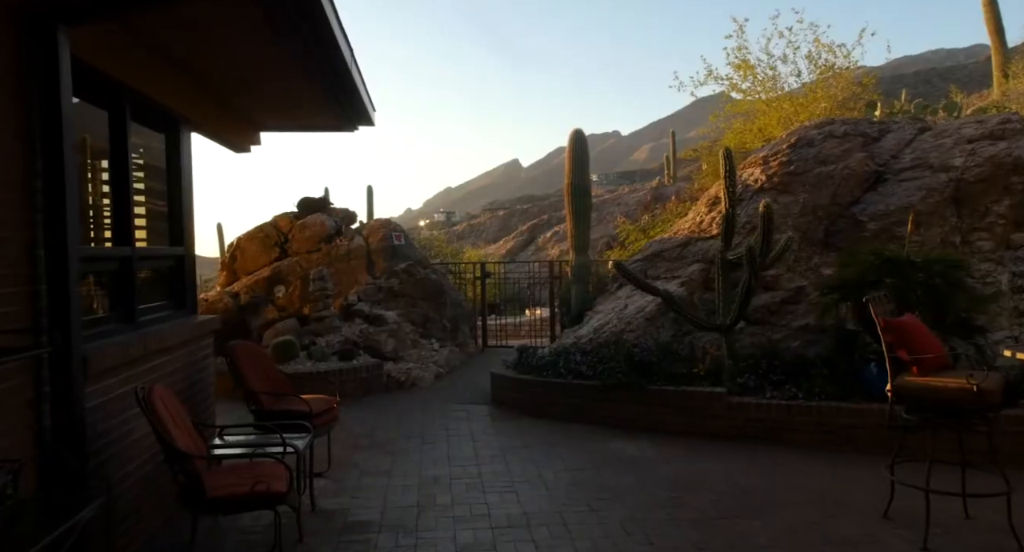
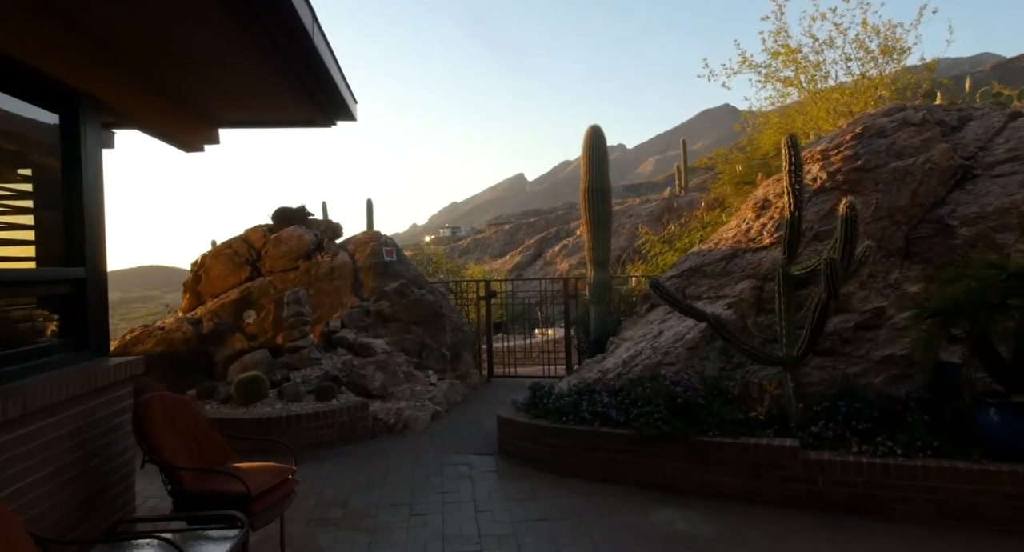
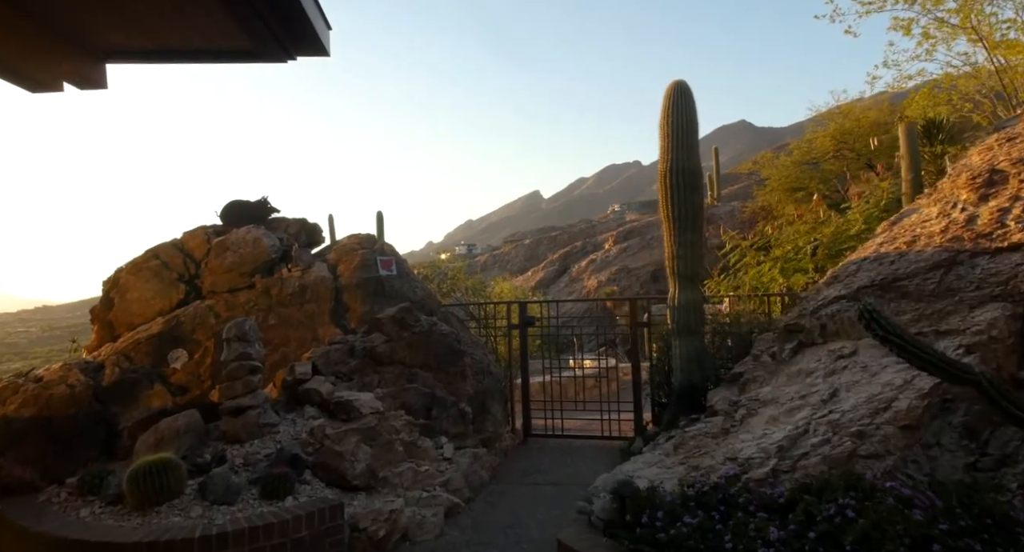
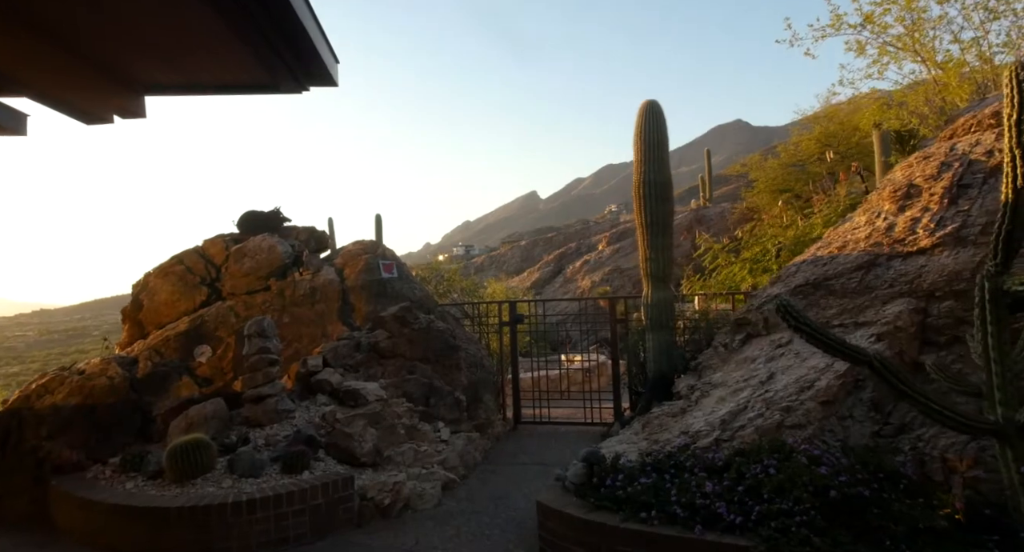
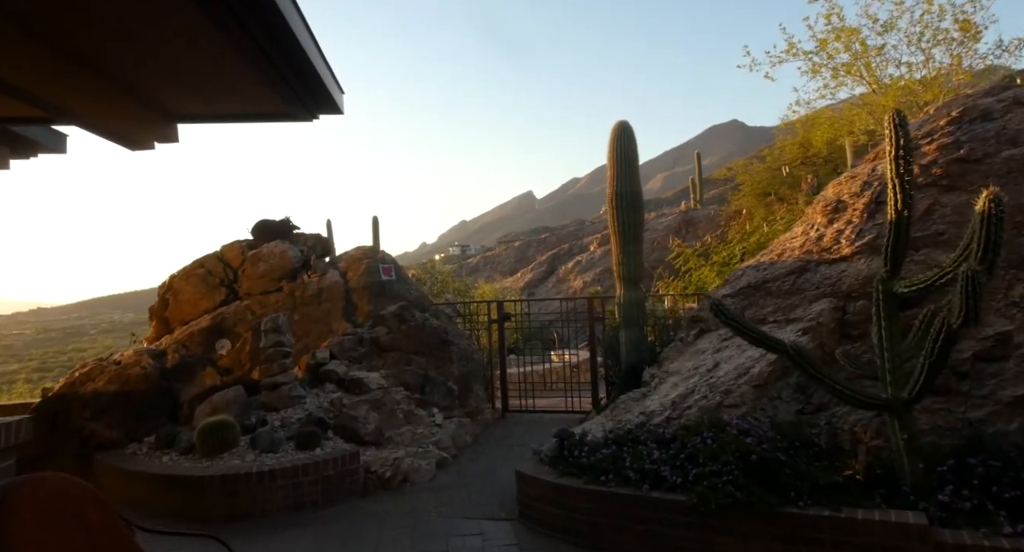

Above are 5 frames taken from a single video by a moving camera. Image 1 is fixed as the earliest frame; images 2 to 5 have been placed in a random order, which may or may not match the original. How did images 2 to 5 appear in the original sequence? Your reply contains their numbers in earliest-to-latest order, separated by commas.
2, 5, 4, 3
